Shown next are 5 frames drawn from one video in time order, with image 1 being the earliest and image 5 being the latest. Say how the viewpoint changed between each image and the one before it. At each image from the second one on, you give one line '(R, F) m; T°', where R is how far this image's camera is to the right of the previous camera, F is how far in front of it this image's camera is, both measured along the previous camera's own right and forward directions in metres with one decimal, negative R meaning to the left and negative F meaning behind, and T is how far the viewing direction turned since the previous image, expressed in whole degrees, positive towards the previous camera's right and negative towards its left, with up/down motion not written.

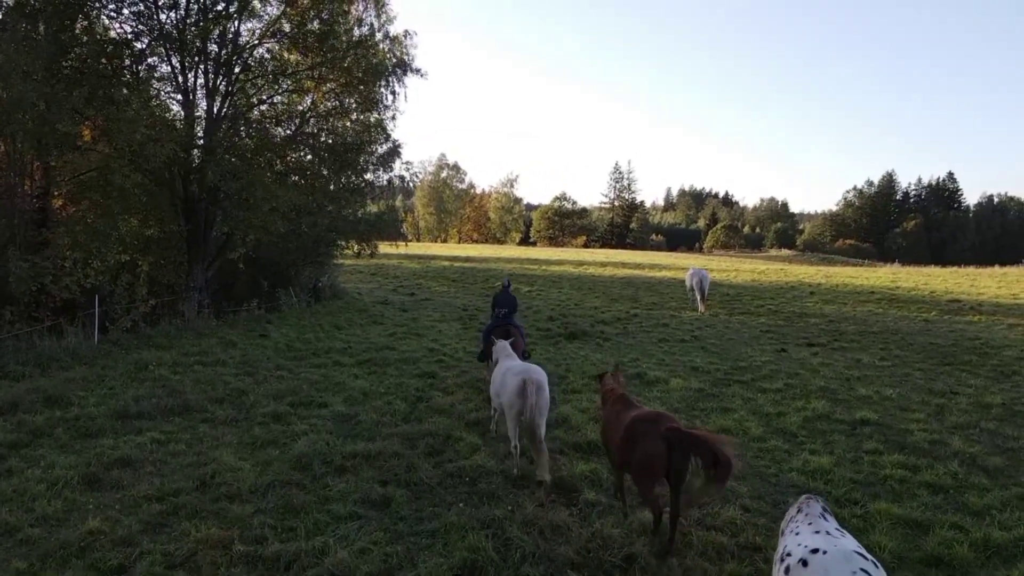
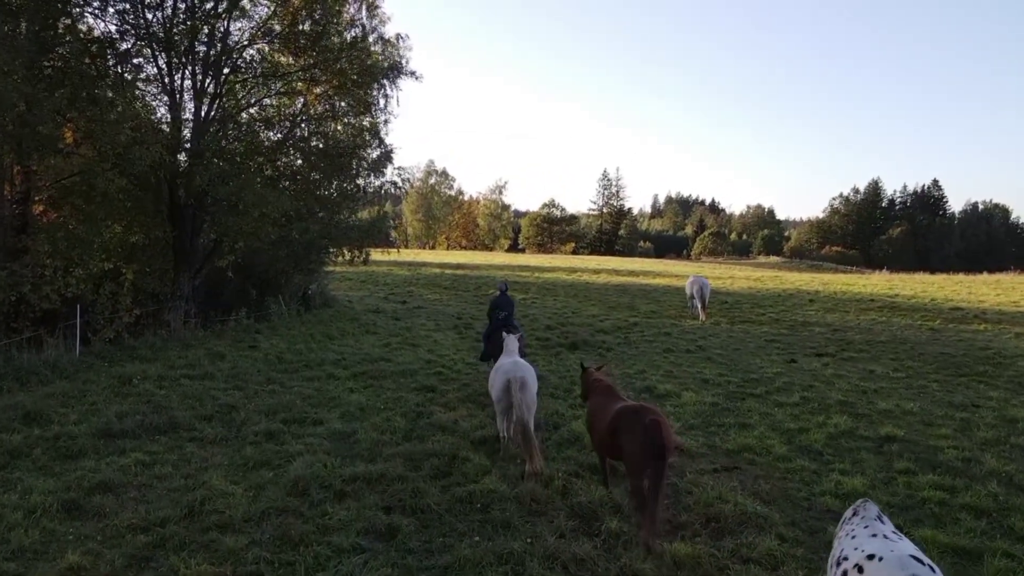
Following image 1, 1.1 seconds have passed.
(-0.2, +0.5) m; +1°
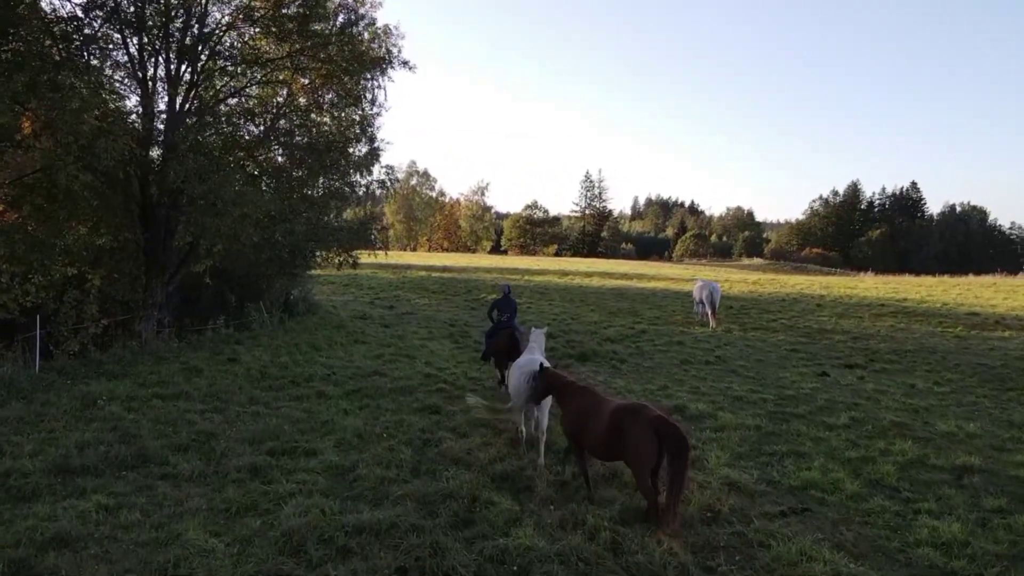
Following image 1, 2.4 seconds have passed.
(-0.4, +1.1) m; +2°
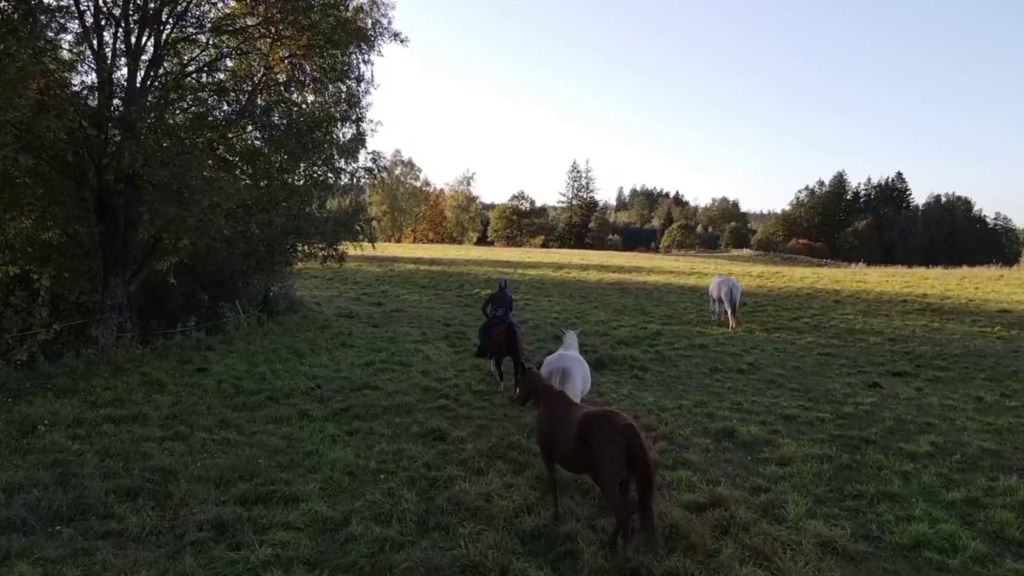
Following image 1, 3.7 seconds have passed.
(-0.4, +1.5) m; +1°
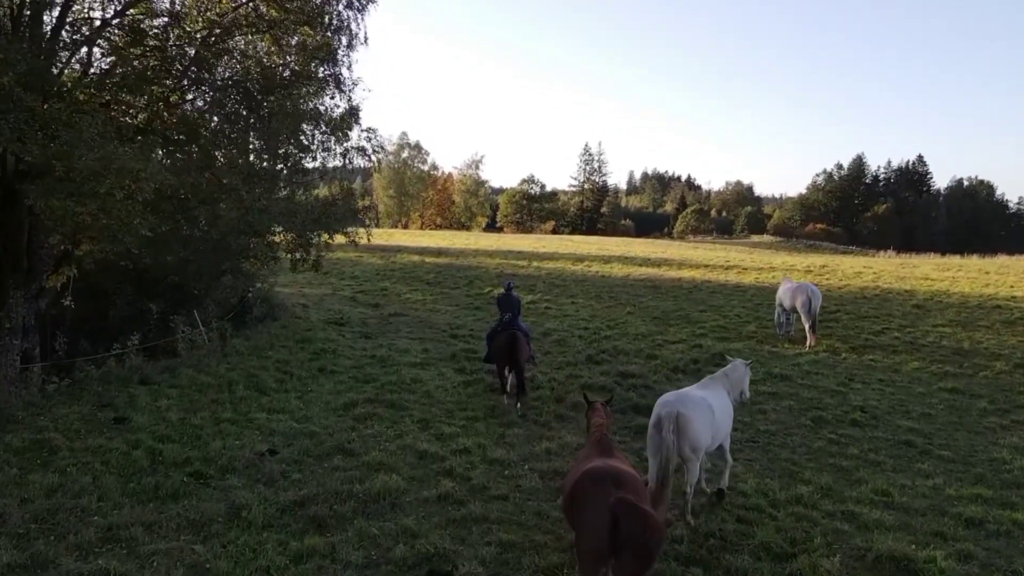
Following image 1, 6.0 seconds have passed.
(-0.2, +3.0) m; -1°
